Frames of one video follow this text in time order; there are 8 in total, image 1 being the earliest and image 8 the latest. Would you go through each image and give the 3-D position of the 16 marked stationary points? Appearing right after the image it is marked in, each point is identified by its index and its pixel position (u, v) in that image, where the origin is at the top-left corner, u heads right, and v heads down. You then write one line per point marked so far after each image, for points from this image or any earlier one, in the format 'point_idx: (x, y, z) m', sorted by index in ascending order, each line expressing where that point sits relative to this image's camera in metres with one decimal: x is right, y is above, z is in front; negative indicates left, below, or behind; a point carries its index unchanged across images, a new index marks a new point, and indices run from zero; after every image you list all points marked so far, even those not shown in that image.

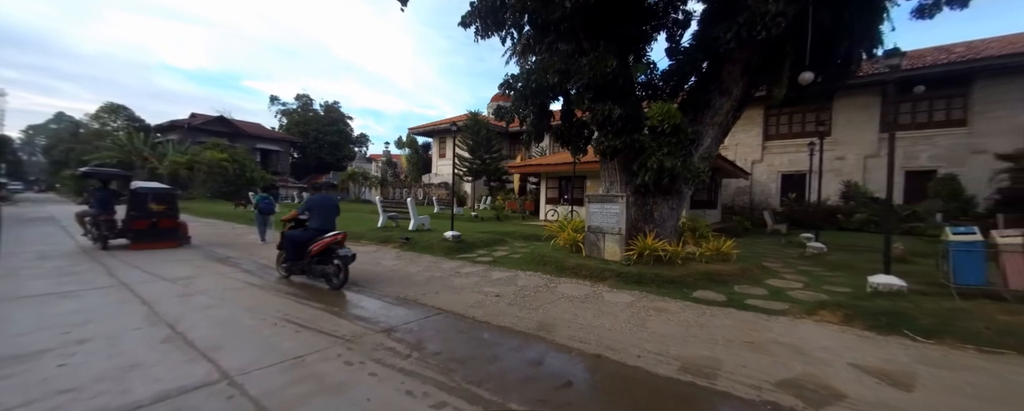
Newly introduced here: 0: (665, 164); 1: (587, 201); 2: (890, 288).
0: (+3.0, +0.8, +6.0) m
1: (+1.7, +0.1, +7.0) m
2: (+5.1, -1.1, +3.8) m
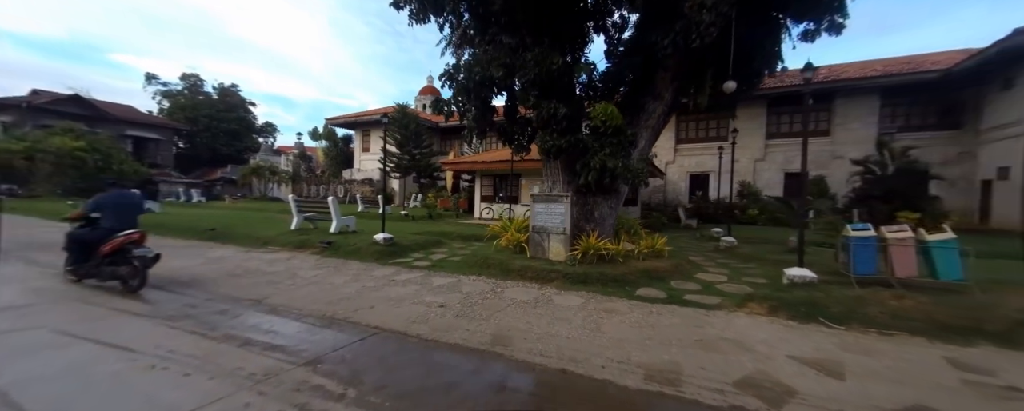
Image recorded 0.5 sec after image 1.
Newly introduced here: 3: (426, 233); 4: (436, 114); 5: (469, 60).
0: (+1.9, +0.8, +6.1) m
1: (+0.4, +0.1, +6.8) m
2: (+4.4, -1.1, +4.3) m
3: (-3.2, -1.0, +11.2) m
4: (-1.9, +2.3, +7.8) m
5: (-1.0, +3.3, +6.8) m
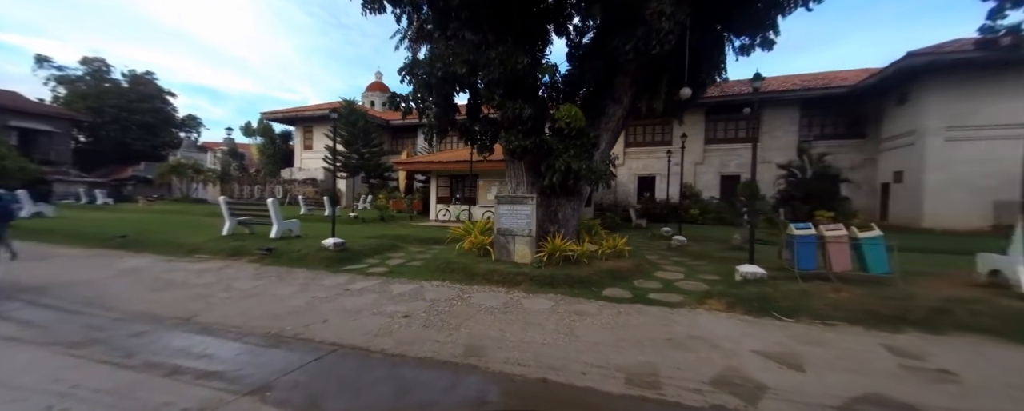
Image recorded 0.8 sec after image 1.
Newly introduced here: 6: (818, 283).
0: (+1.2, +0.8, +6.2) m
1: (-0.4, +0.1, +6.6) m
2: (+3.9, -1.1, +4.7) m
3: (-4.6, -1.1, +10.4) m
4: (-2.8, +2.3, +7.3) m
5: (-1.8, +3.2, +6.5) m
6: (+4.7, -1.2, +4.5) m
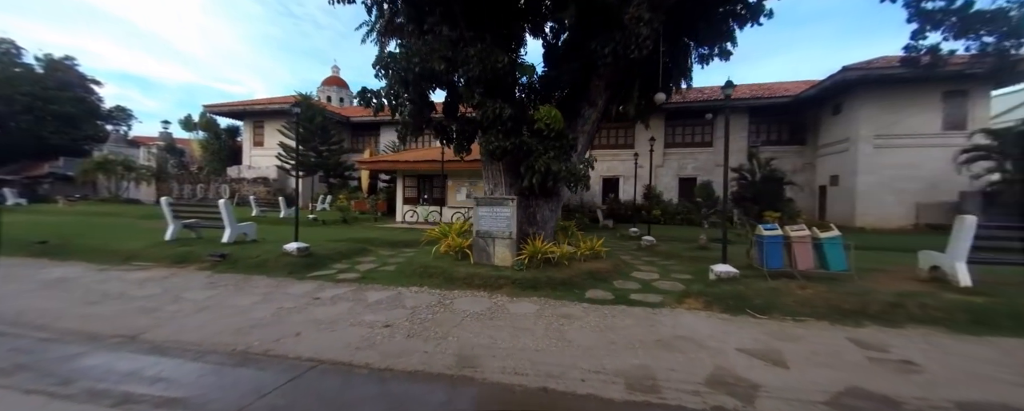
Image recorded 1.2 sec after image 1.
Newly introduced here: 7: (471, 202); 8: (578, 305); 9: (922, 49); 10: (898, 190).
0: (+0.8, +0.8, +6.1) m
1: (-0.8, +0.1, +6.4) m
2: (+3.6, -1.2, +5.0) m
3: (-5.4, -1.1, +9.8) m
4: (-3.3, +2.2, +6.8) m
5: (-2.2, +3.2, +6.1) m
6: (+4.4, -1.2, +4.8) m
7: (-2.8, +0.2, +17.1) m
8: (+1.0, -1.5, +4.7) m
9: (+15.9, +6.2, +11.9) m
10: (+21.2, +0.9, +16.7) m
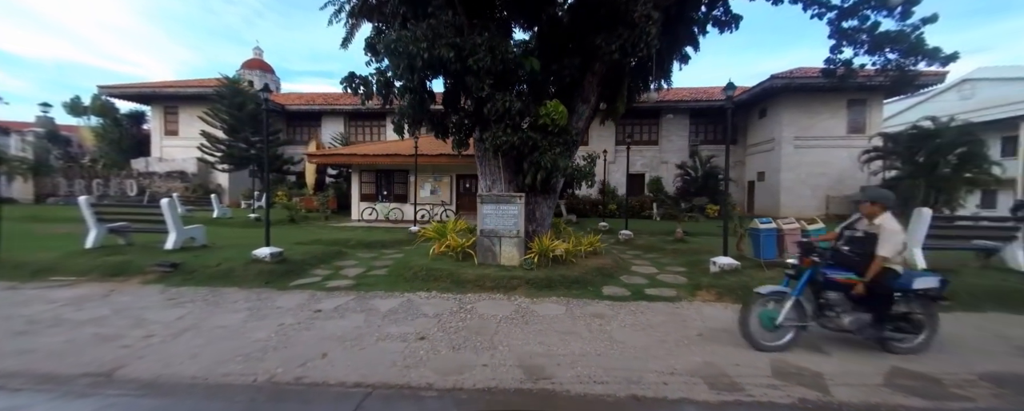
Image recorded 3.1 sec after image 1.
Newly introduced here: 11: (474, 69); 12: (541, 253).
0: (+0.9, +0.8, +6.0) m
1: (-0.7, +0.1, +6.1) m
2: (+3.9, -1.1, +5.4) m
3: (-5.7, -1.1, +8.8) m
4: (-3.3, +2.3, +6.1) m
5: (-2.1, +3.2, +5.6) m
6: (+4.7, -1.2, +5.3) m
7: (-4.2, +0.3, +16.4) m
8: (+1.4, -1.5, +4.7) m
9: (+15.0, +6.6, +13.9) m
10: (+19.5, +1.3, +19.6) m
11: (-0.7, +2.4, +5.4) m
12: (+0.6, -0.9, +6.0) m
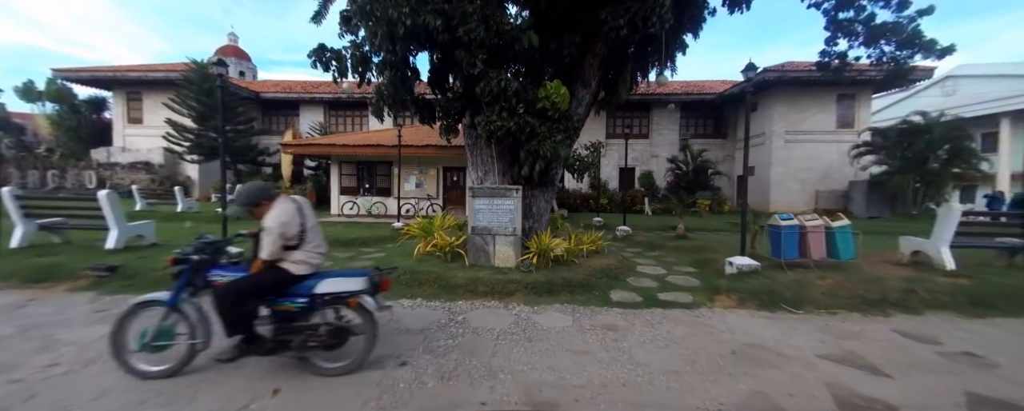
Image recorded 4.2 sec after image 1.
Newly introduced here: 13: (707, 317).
0: (+0.8, +0.9, +5.4) m
1: (-0.8, +0.2, +5.4) m
2: (+3.8, -1.0, +4.9) m
3: (-5.9, -0.9, +7.9) m
4: (-3.3, +2.4, +5.3) m
5: (-2.1, +3.3, +4.8) m
6: (+4.7, -1.1, +4.9) m
7: (-4.7, +0.7, +15.5) m
8: (+1.4, -1.4, +4.1) m
9: (+14.6, +6.8, +13.6) m
10: (+18.9, +1.7, +19.6) m
11: (-0.7, +2.5, +4.6) m
12: (+0.5, -0.8, +5.4) m
13: (+2.5, -1.4, +4.0) m
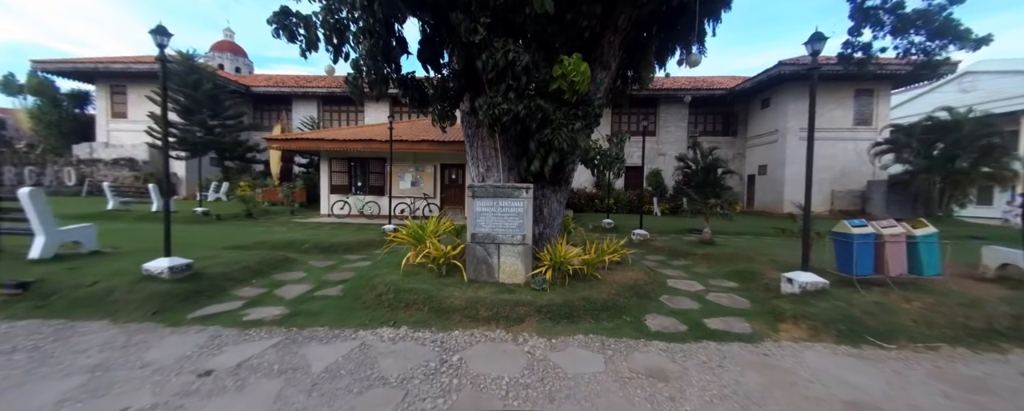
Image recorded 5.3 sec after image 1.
0: (+1.0, +0.9, +4.5) m
1: (-0.6, +0.2, +4.5) m
2: (+4.0, -1.0, +4.0) m
3: (-5.8, -0.9, +6.9) m
4: (-3.2, +2.4, +4.3) m
5: (-2.0, +3.3, +3.8) m
6: (+4.8, -1.1, +3.9) m
7: (-4.6, +0.7, +14.6) m
8: (+1.5, -1.5, +3.1) m
9: (+14.7, +6.8, +12.7) m
10: (+19.0, +1.6, +18.7) m
11: (-0.6, +2.5, +3.7) m
12: (+0.6, -0.9, +4.4) m
13: (+2.7, -1.5, +3.0) m
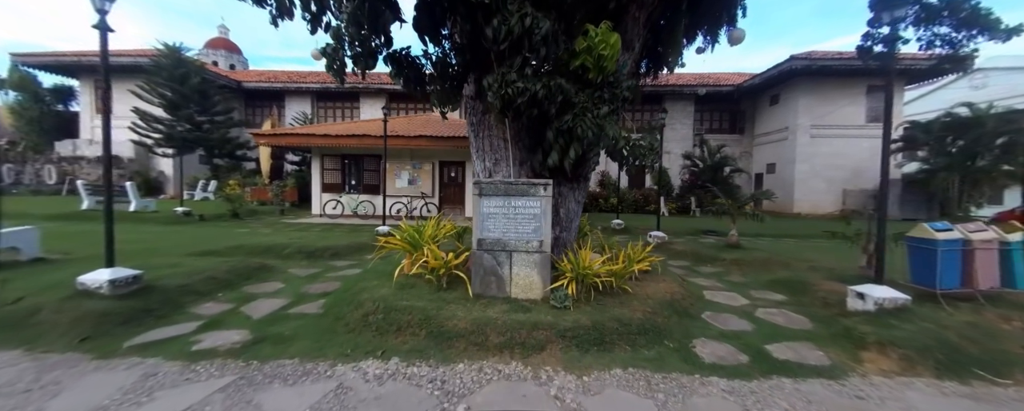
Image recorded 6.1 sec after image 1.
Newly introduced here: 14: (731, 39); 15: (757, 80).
0: (+1.1, +0.9, +3.7) m
1: (-0.5, +0.2, +3.8) m
2: (+4.1, -1.0, +3.3) m
3: (-5.7, -0.9, +6.2) m
4: (-3.0, +2.4, +3.5) m
5: (-1.8, +3.3, +3.1) m
6: (+5.0, -1.1, +3.2) m
7: (-4.5, +0.7, +13.8) m
8: (+1.7, -1.5, +2.4) m
9: (+14.8, +6.8, +12.1) m
10: (+19.1, +1.6, +18.1) m
11: (-0.4, +2.5, +2.9) m
12: (+0.8, -0.9, +3.7) m
13: (+2.8, -1.5, +2.3) m
14: (+3.4, +2.6, +4.7) m
15: (+15.8, +8.1, +19.4) m
